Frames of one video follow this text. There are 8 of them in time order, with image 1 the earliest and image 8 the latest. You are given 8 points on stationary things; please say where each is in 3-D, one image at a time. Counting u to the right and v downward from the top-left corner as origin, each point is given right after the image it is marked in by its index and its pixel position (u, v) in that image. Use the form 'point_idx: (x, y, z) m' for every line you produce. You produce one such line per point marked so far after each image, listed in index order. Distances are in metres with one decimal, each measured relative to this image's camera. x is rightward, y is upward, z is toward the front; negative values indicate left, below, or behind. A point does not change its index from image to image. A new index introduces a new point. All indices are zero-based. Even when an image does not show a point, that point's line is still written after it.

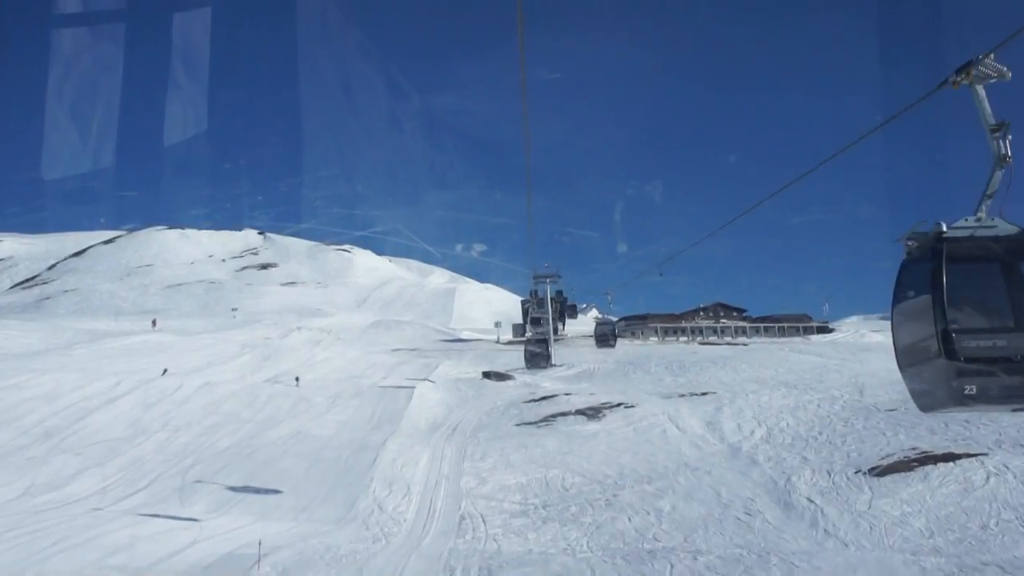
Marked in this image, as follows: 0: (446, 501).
0: (-1.3, -4.3, +14.7) m
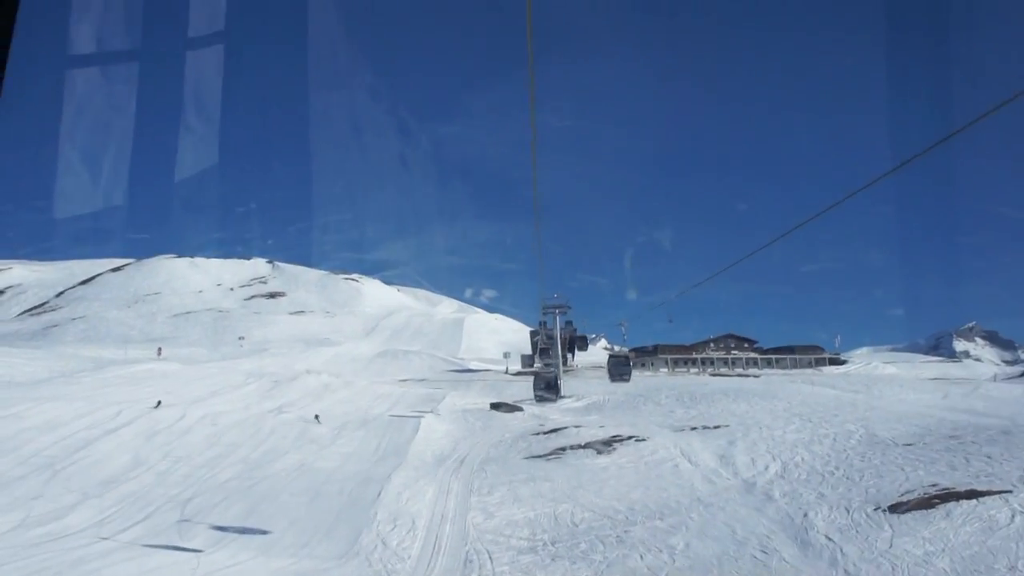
0: (-1.2, -4.9, +14.3) m
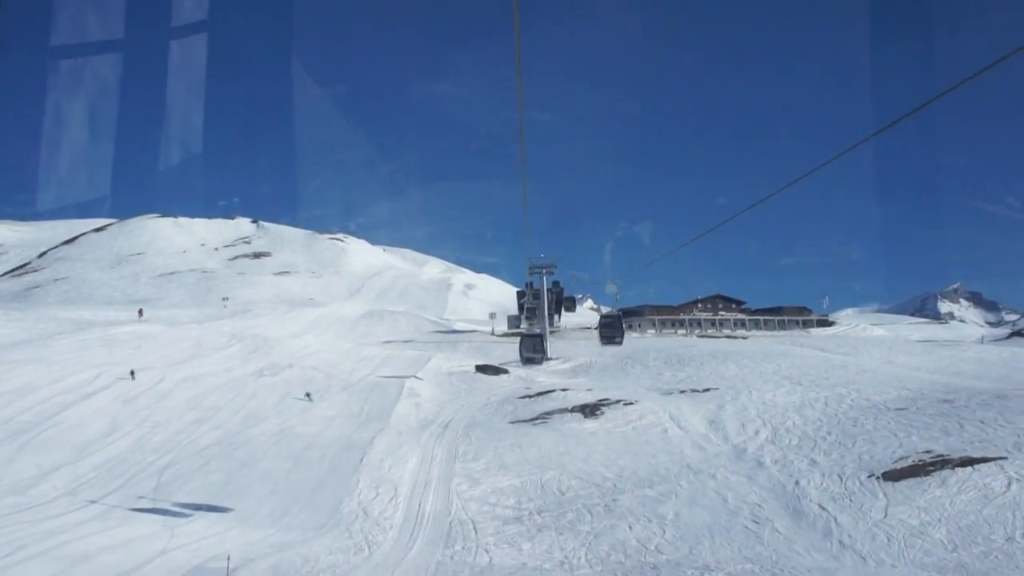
0: (-1.4, -4.2, +13.9) m
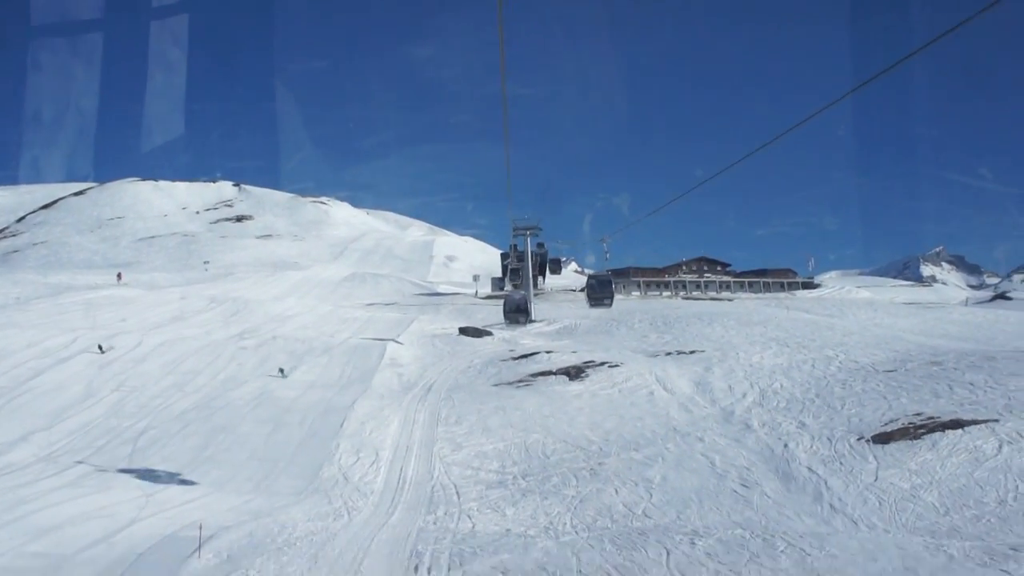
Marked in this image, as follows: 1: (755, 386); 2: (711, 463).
0: (-1.7, -3.4, +13.5) m
1: (+6.0, -2.4, +17.9) m
2: (+3.6, -3.2, +13.3) m
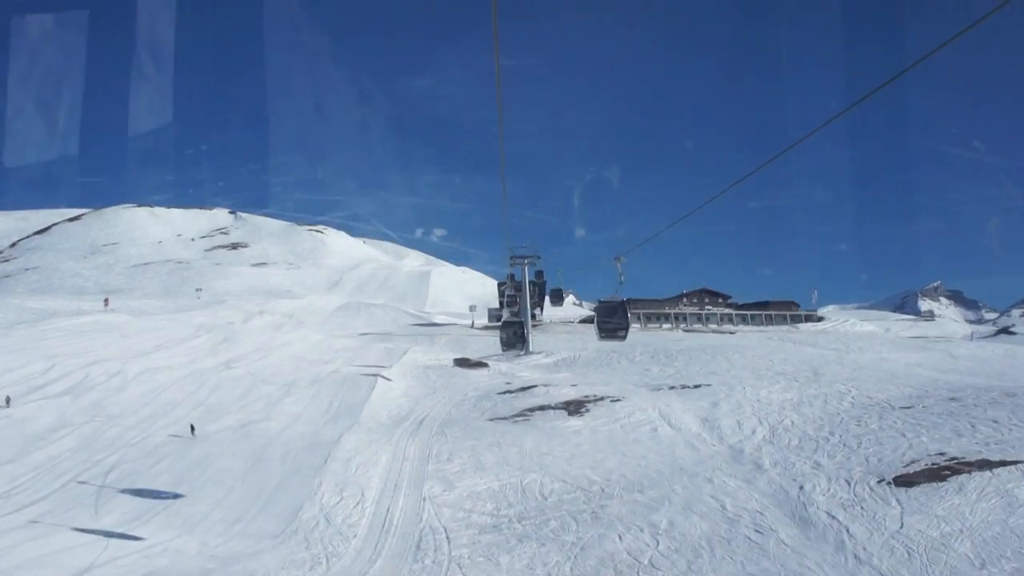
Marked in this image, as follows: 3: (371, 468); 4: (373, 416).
0: (-1.8, -3.9, +12.5) m
1: (+5.9, -3.1, +16.9) m
2: (+3.5, -3.7, +12.3) m
3: (-2.9, -3.6, +14.8) m
4: (-3.6, -3.3, +19.0) m
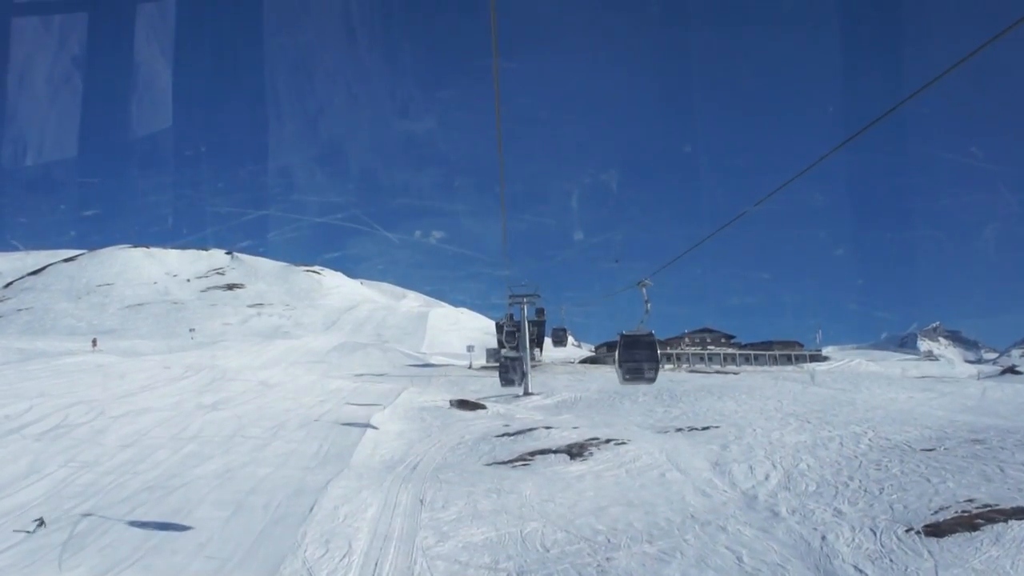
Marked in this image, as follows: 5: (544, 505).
0: (-1.8, -4.4, +11.5) m
1: (+5.8, -3.9, +16.0) m
2: (+3.5, -4.2, +11.4) m
3: (-2.9, -4.3, +13.8) m
4: (-3.6, -4.3, +18.0) m
5: (+0.6, -4.3, +14.4) m
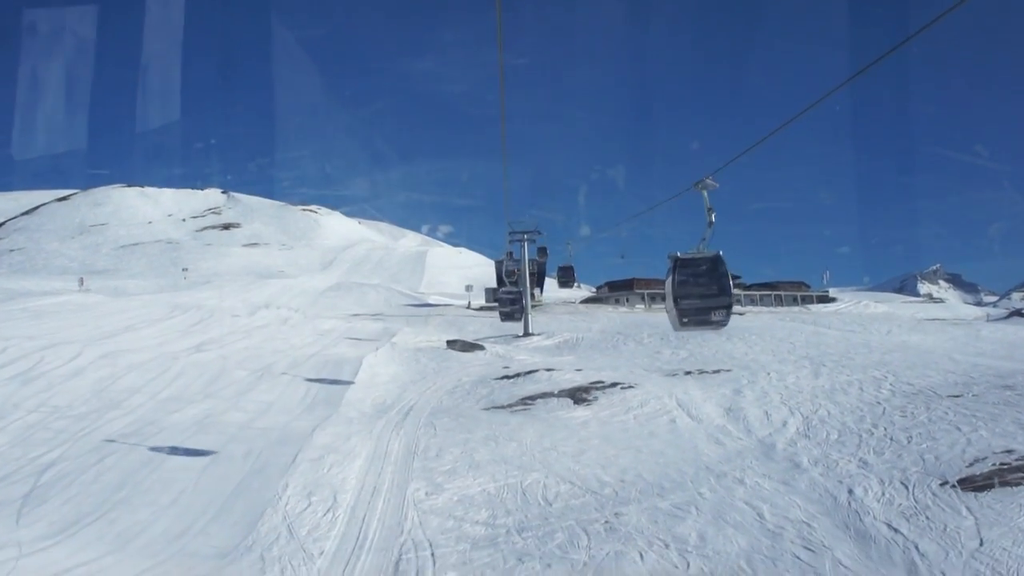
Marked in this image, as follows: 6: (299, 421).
0: (-1.8, -3.4, +10.6) m
1: (+5.8, -2.6, +15.0) m
2: (+3.5, -3.2, +10.4) m
3: (-2.9, -3.1, +12.8) m
4: (-3.7, -2.7, +17.0) m
5: (+0.6, -3.1, +13.4) m
6: (-4.5, -2.8, +15.5) m
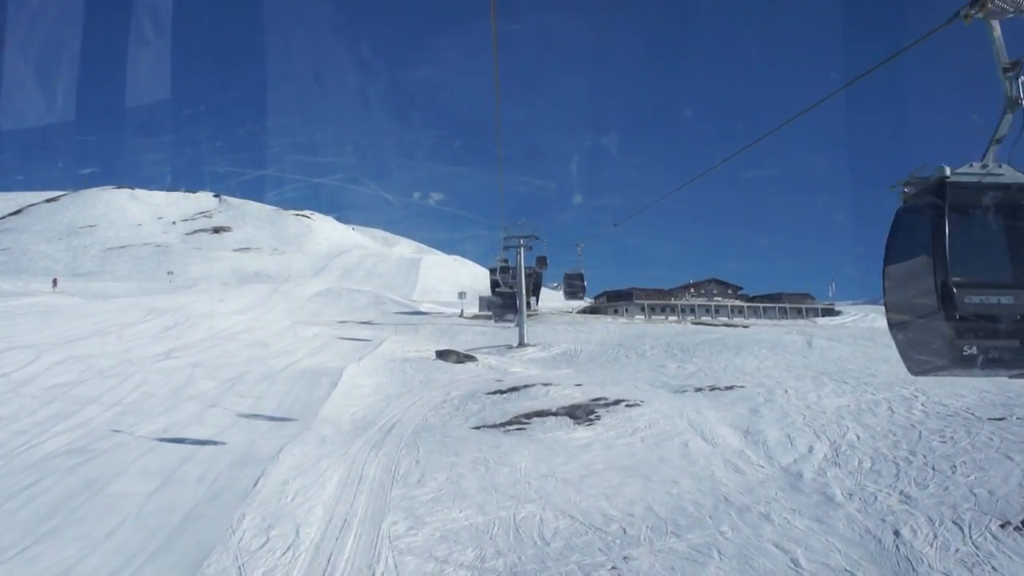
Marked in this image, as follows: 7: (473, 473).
0: (-2.0, -3.4, +9.0) m
1: (+5.7, -2.7, +13.5) m
2: (+3.4, -3.3, +8.8) m
3: (-3.0, -3.1, +11.2) m
4: (-3.8, -2.8, +15.4) m
5: (+0.5, -3.1, +11.9) m
6: (-4.6, -2.8, +13.9) m
7: (-0.7, -3.1, +12.4) m
